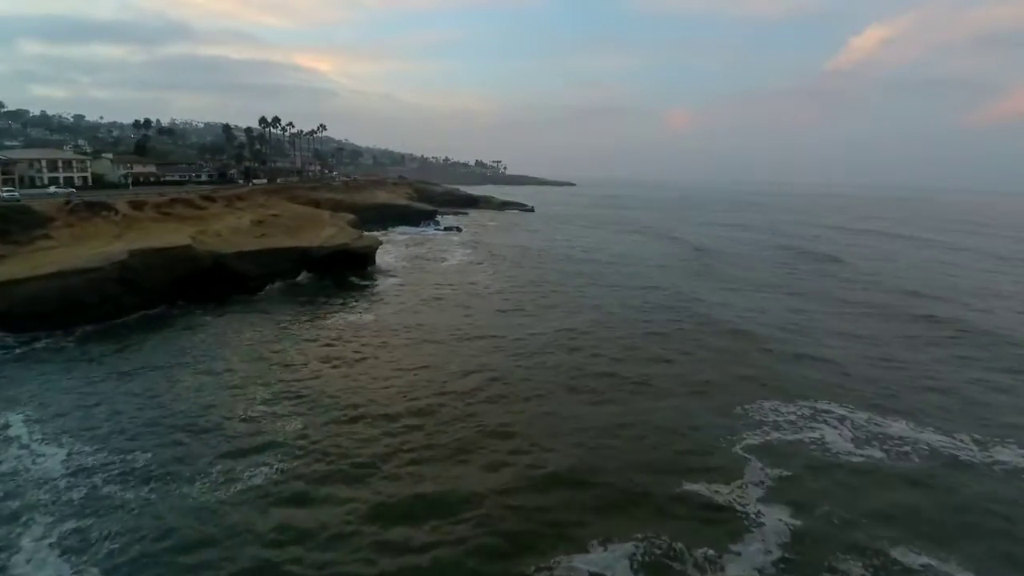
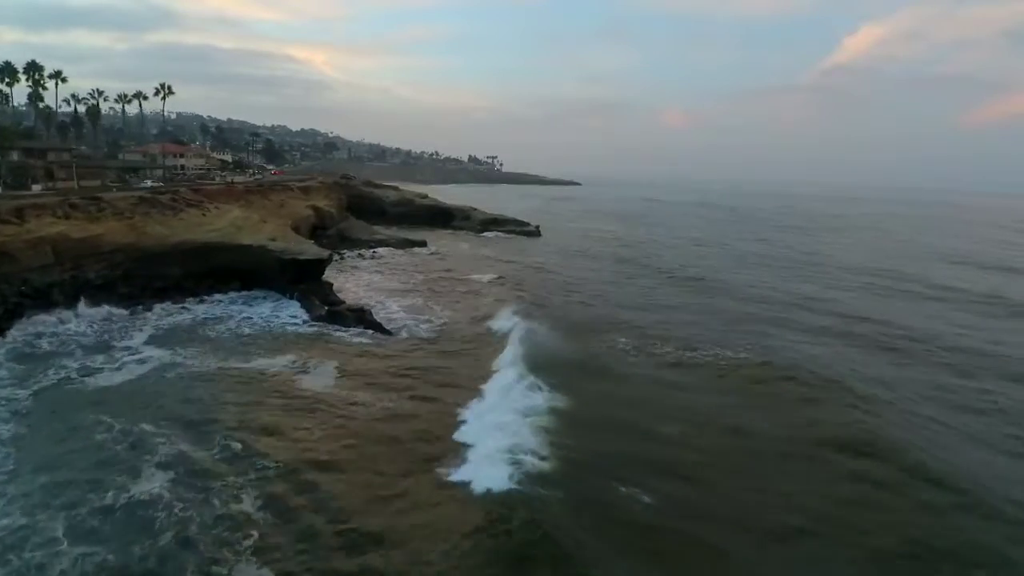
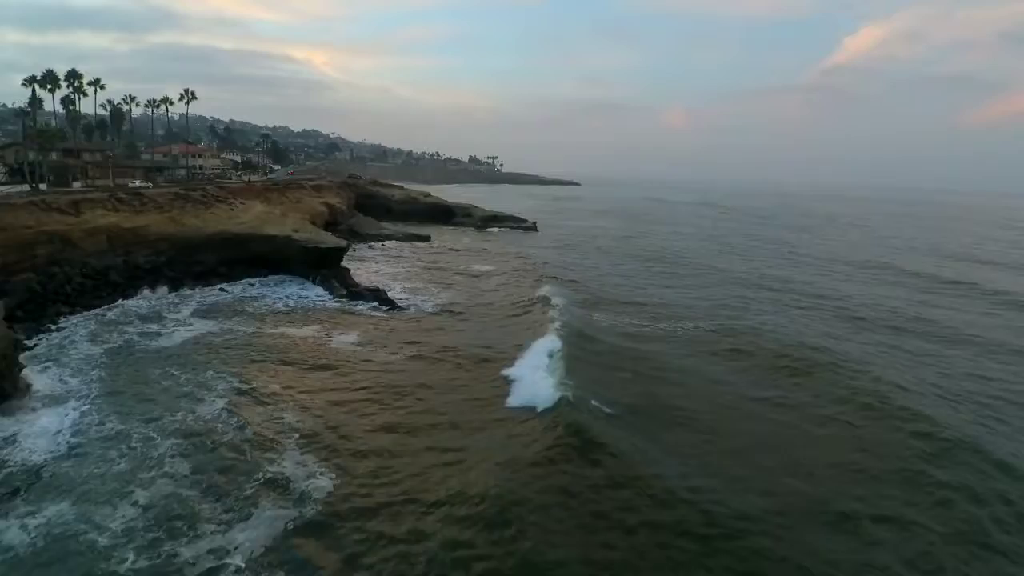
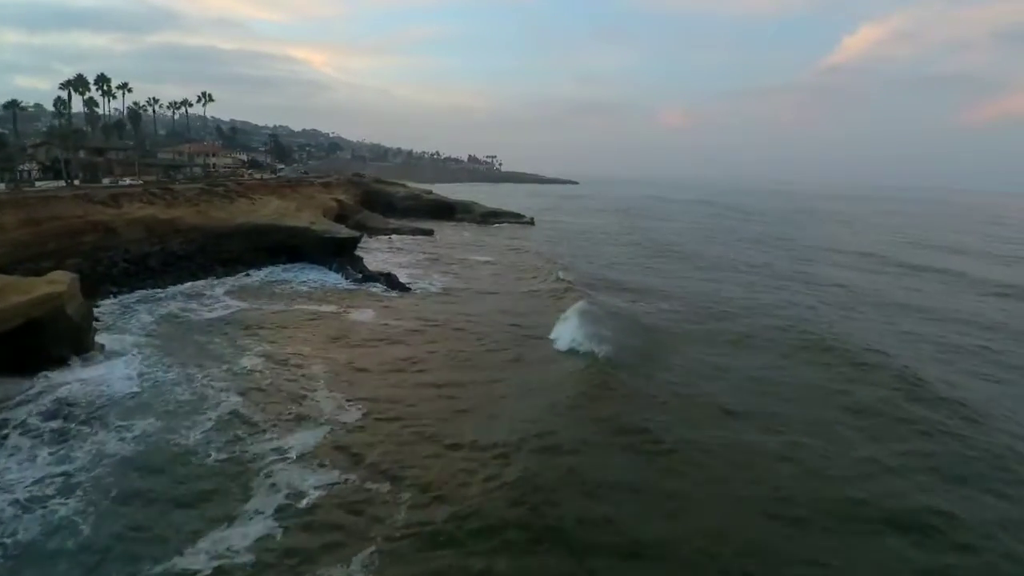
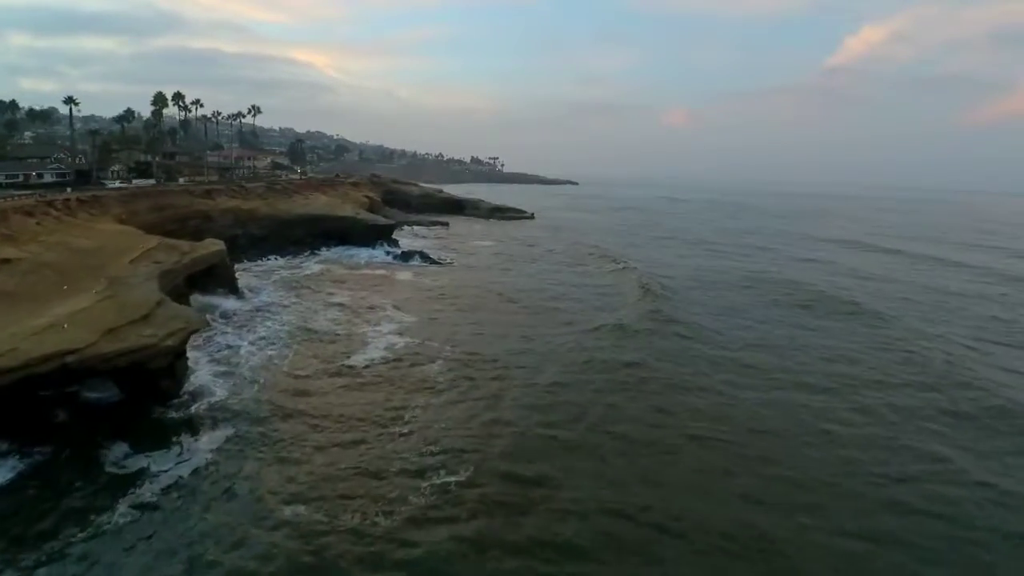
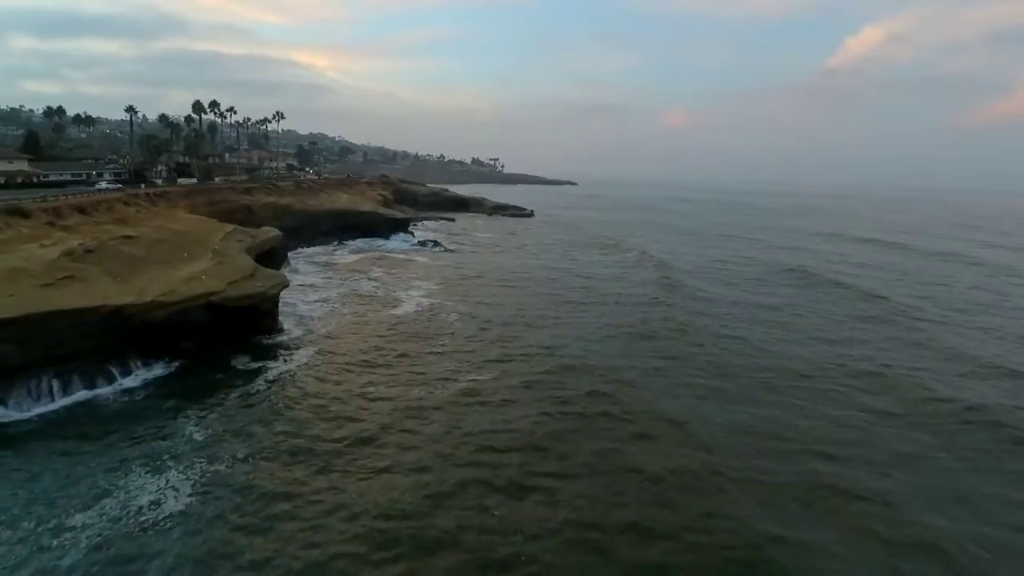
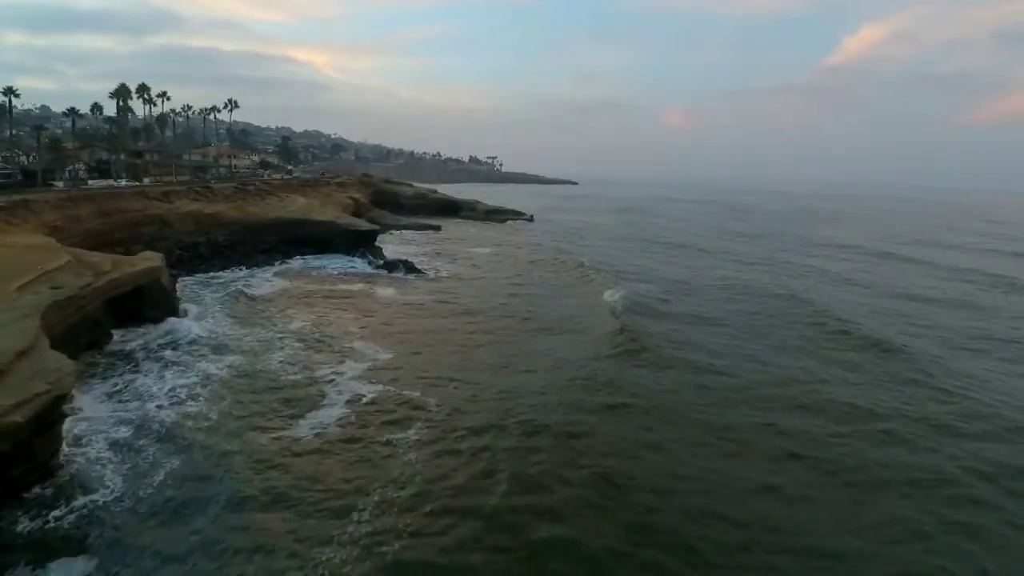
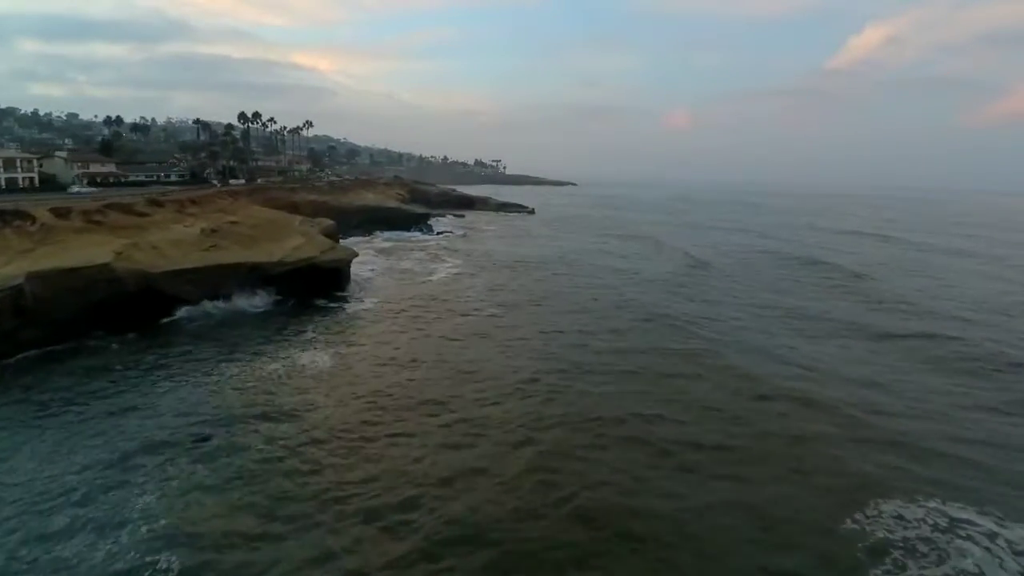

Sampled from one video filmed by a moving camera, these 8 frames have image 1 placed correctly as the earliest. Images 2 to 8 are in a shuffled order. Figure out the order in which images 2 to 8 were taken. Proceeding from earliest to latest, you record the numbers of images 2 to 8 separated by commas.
8, 6, 5, 7, 4, 3, 2
